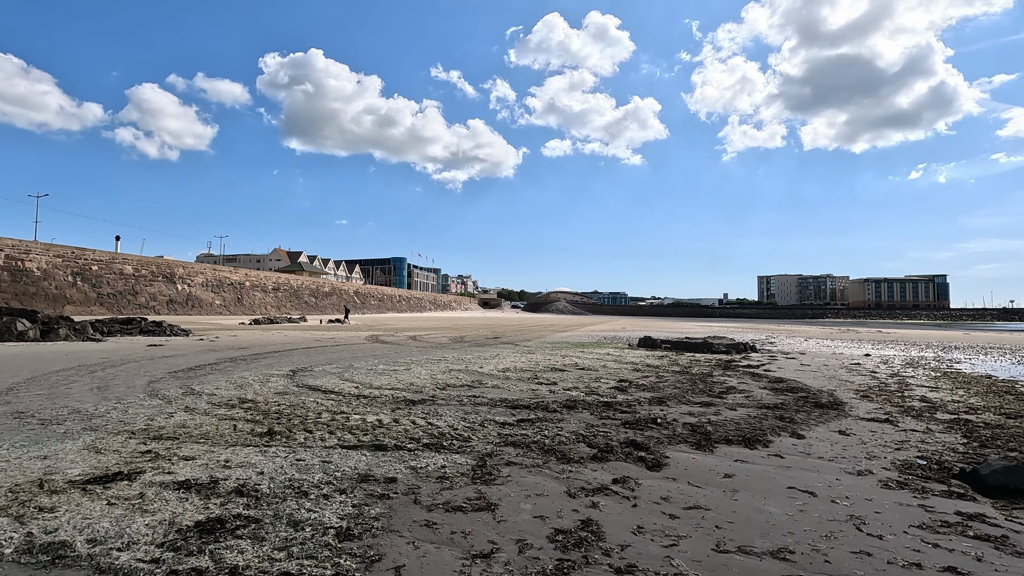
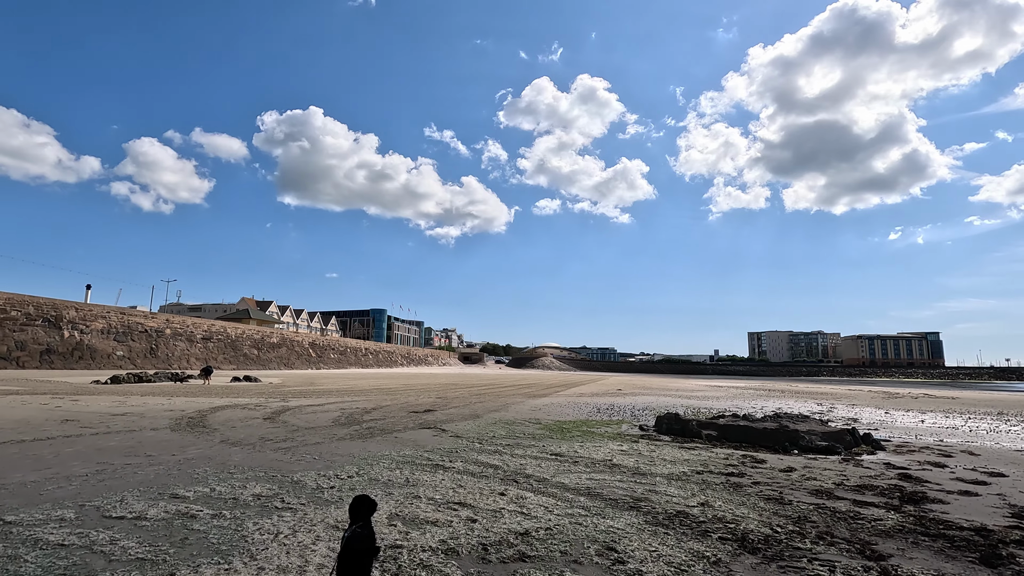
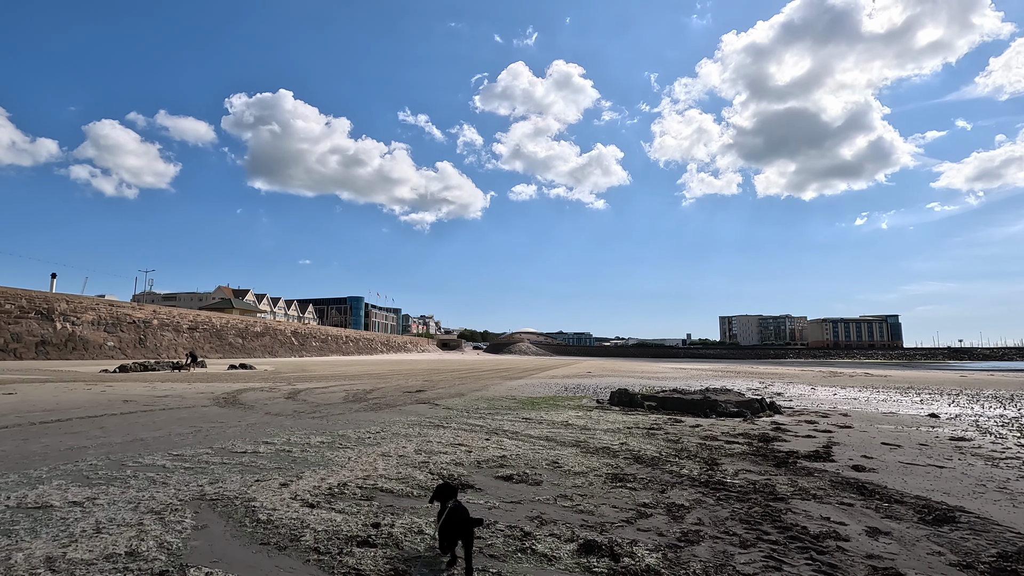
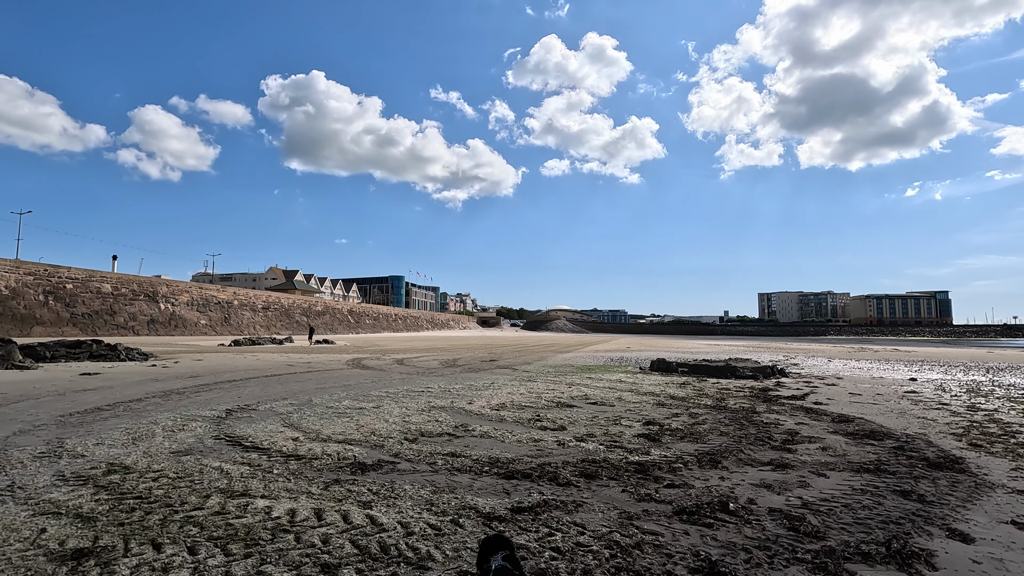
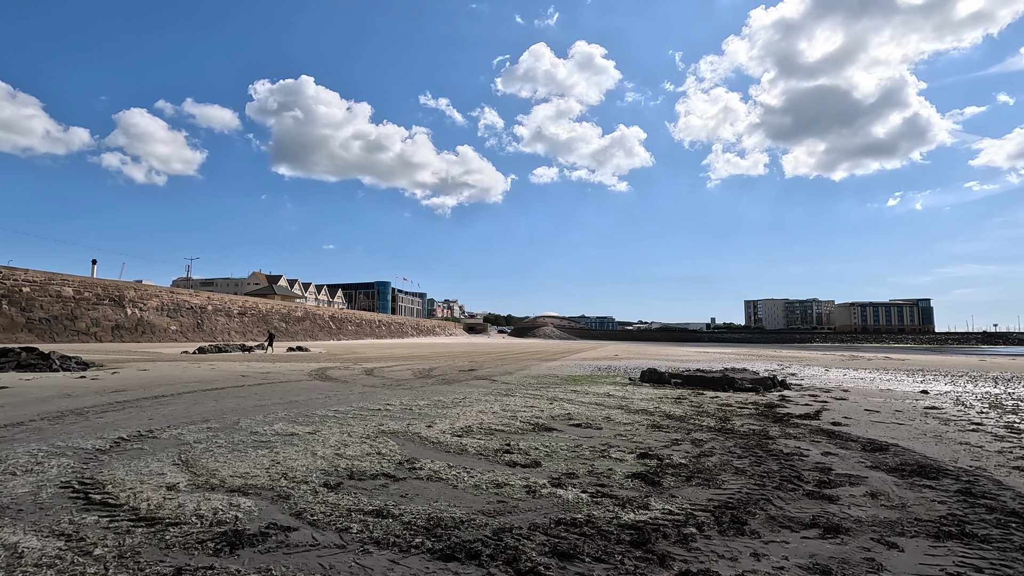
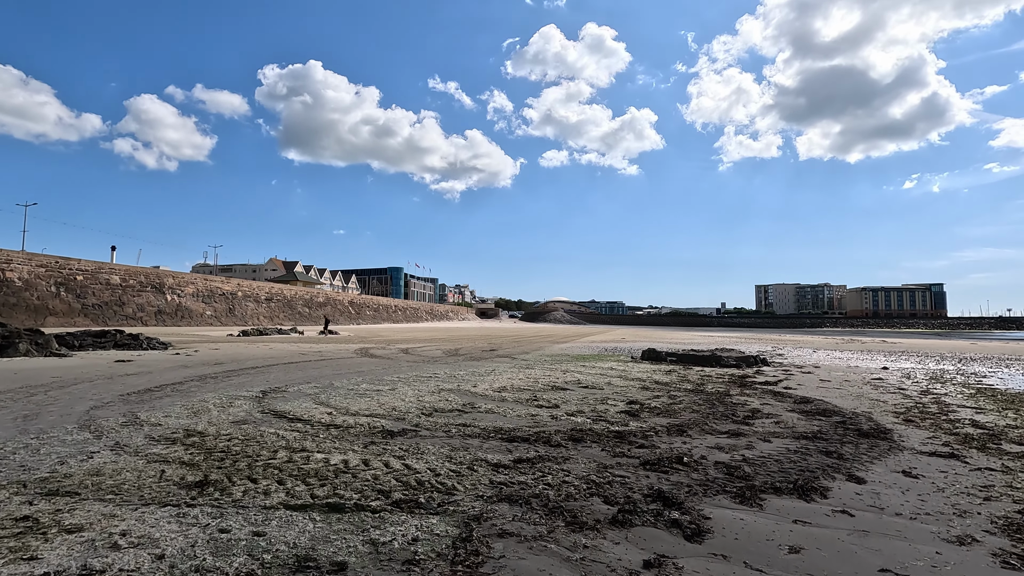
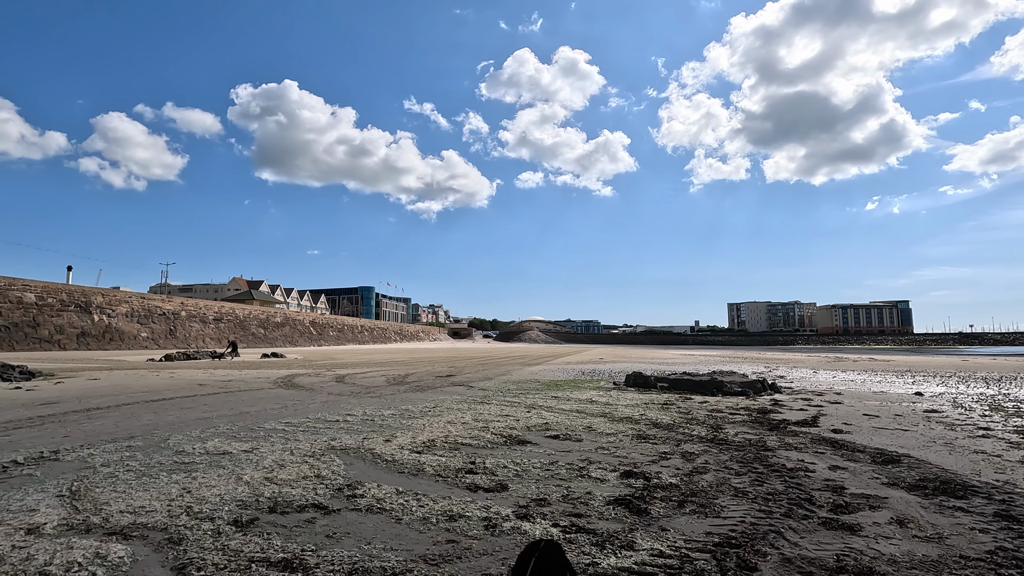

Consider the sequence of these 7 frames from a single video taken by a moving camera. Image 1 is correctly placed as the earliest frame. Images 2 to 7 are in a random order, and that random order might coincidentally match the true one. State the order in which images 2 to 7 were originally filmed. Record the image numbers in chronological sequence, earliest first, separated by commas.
6, 4, 5, 7, 3, 2
